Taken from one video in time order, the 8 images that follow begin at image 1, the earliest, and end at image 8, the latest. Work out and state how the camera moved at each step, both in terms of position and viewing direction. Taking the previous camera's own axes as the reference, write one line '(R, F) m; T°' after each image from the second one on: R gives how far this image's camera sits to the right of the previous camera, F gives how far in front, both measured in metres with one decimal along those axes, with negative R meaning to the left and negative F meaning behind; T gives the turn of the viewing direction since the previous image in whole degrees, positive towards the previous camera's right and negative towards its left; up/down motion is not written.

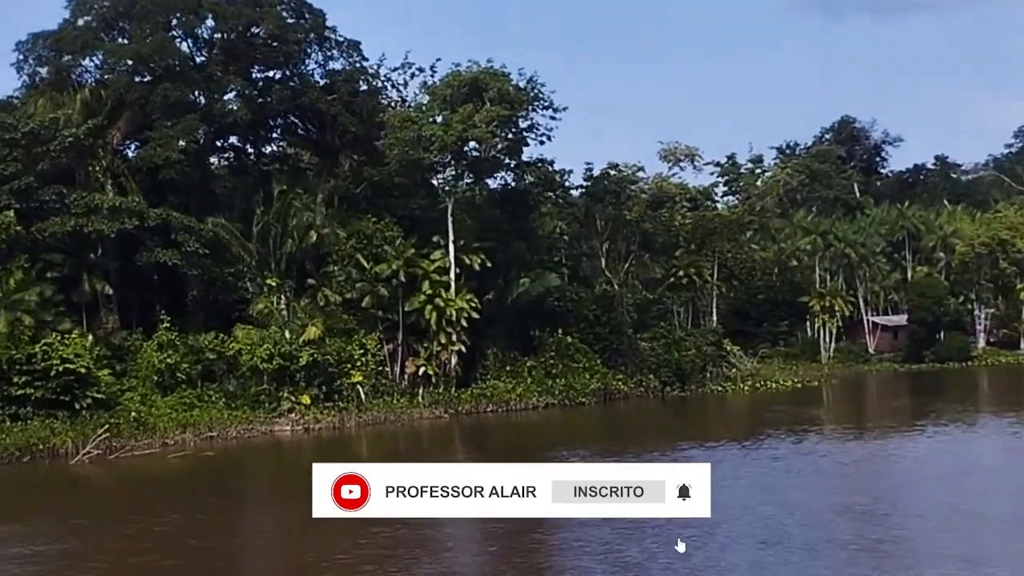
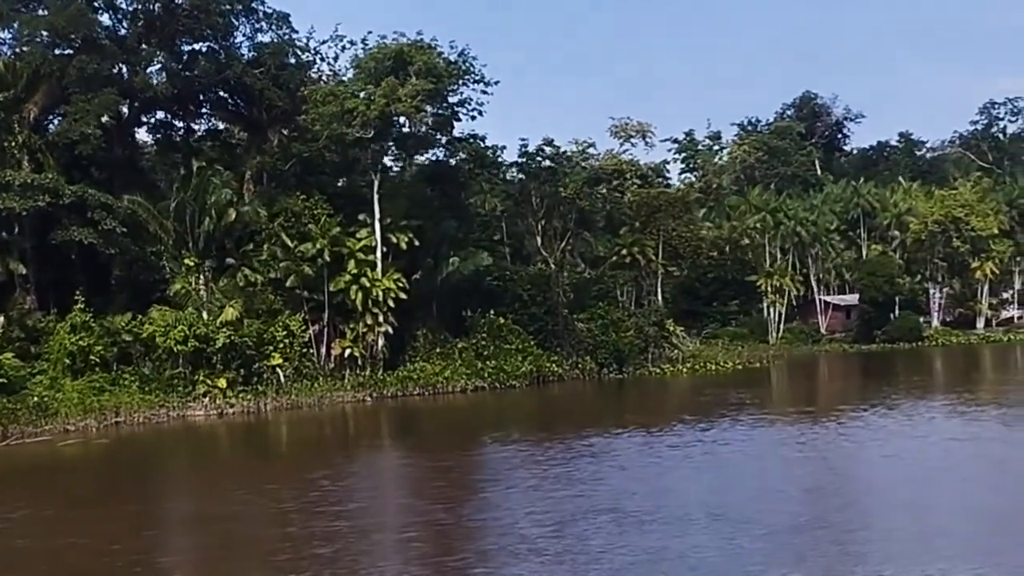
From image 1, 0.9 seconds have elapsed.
(+2.8, +1.3) m; -1°
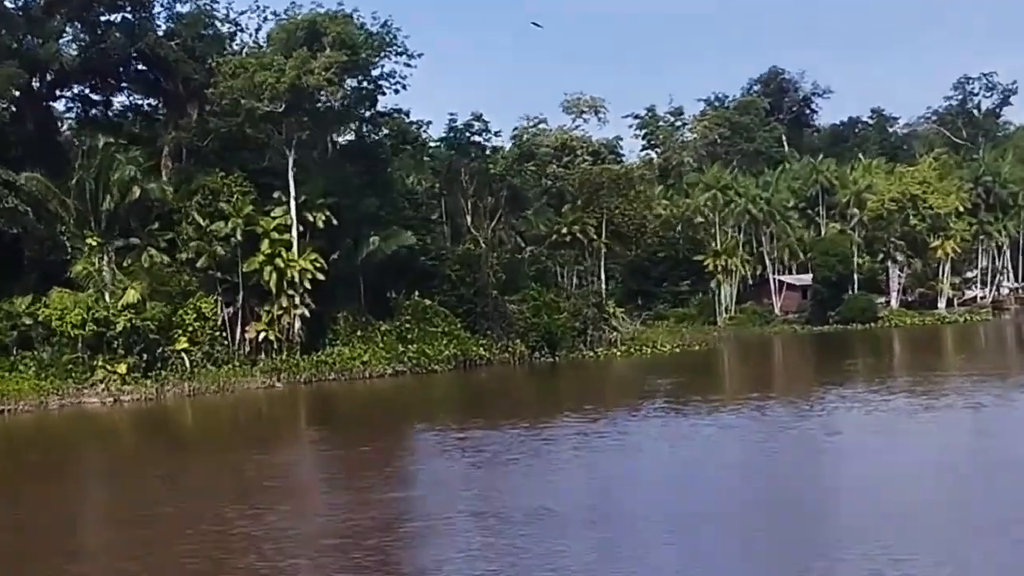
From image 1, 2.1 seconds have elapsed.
(+3.7, +2.3) m; -2°
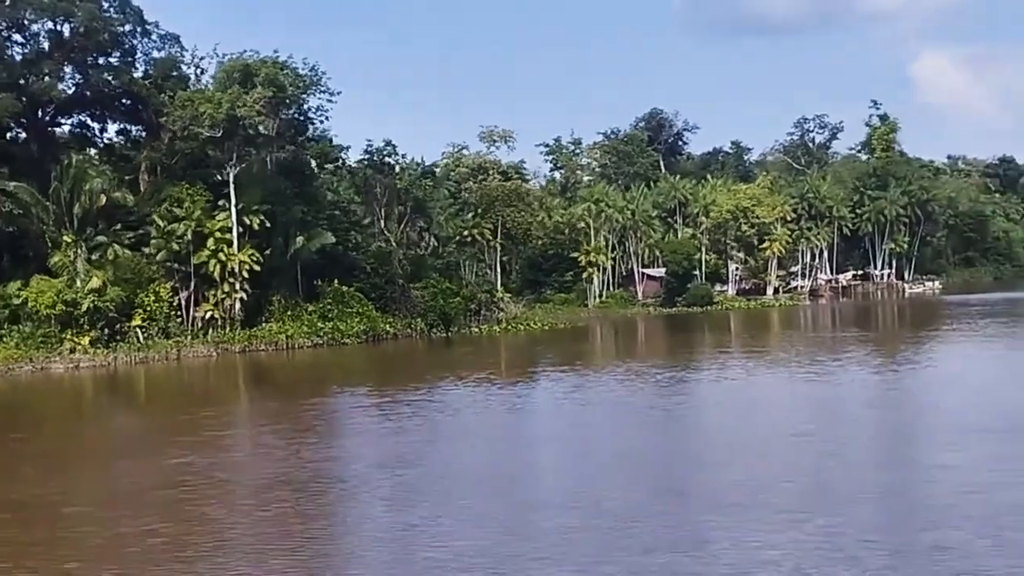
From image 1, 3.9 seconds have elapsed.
(+2.6, -9.6) m; +1°
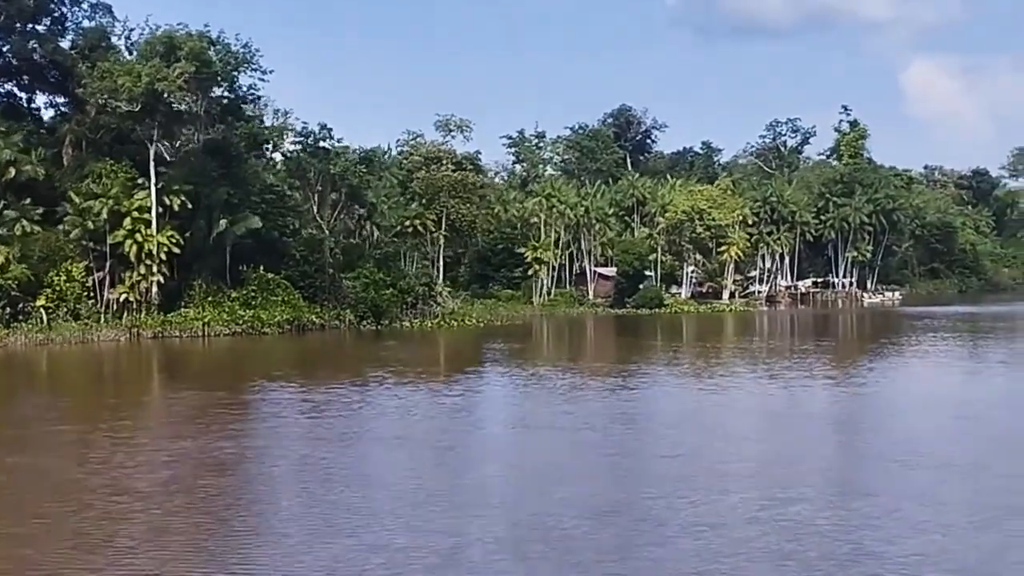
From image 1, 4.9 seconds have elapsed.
(+1.7, +1.4) m; 0°
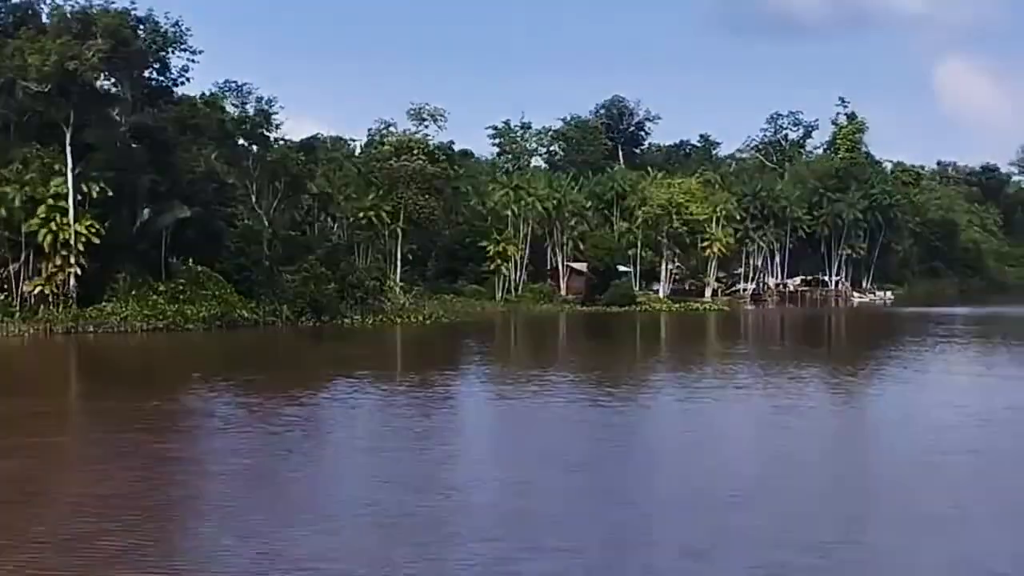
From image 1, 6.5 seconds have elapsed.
(+2.5, +2.3) m; -2°
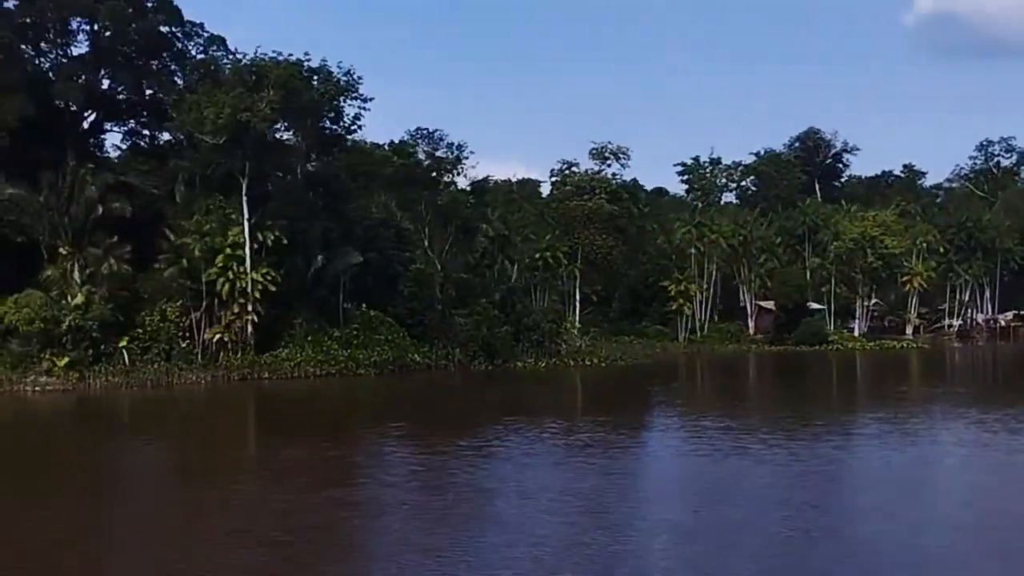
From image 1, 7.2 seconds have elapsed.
(+1.0, +1.0) m; -10°
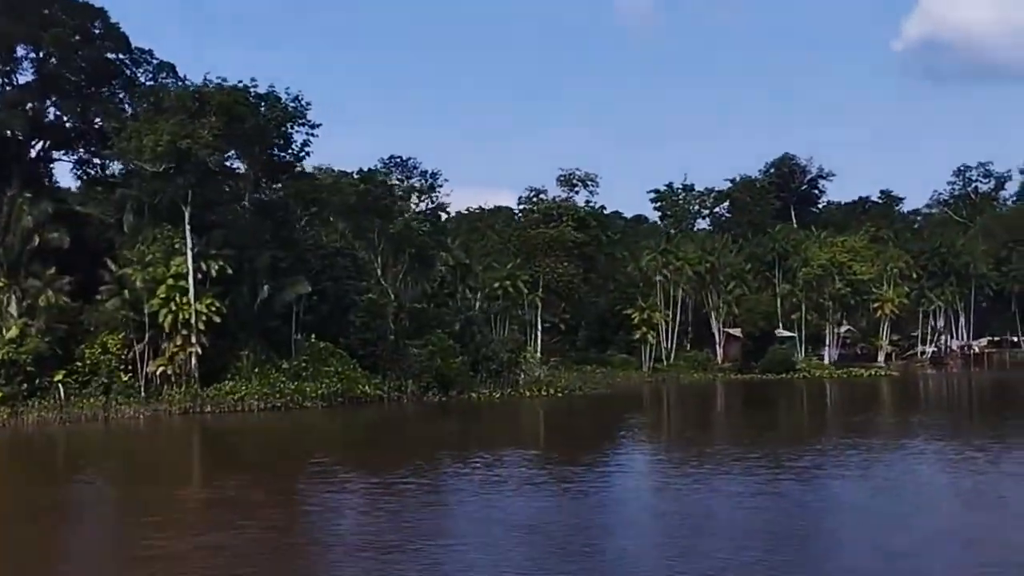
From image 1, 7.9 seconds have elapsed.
(+1.2, +0.8) m; 0°
